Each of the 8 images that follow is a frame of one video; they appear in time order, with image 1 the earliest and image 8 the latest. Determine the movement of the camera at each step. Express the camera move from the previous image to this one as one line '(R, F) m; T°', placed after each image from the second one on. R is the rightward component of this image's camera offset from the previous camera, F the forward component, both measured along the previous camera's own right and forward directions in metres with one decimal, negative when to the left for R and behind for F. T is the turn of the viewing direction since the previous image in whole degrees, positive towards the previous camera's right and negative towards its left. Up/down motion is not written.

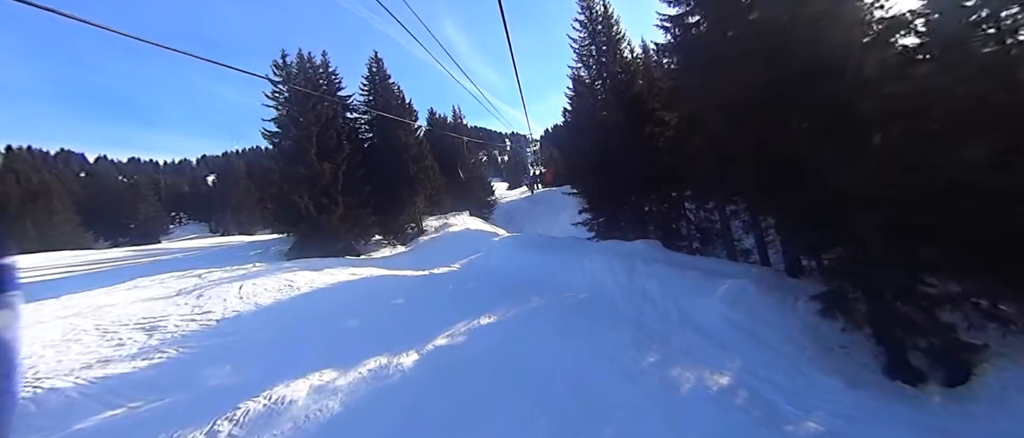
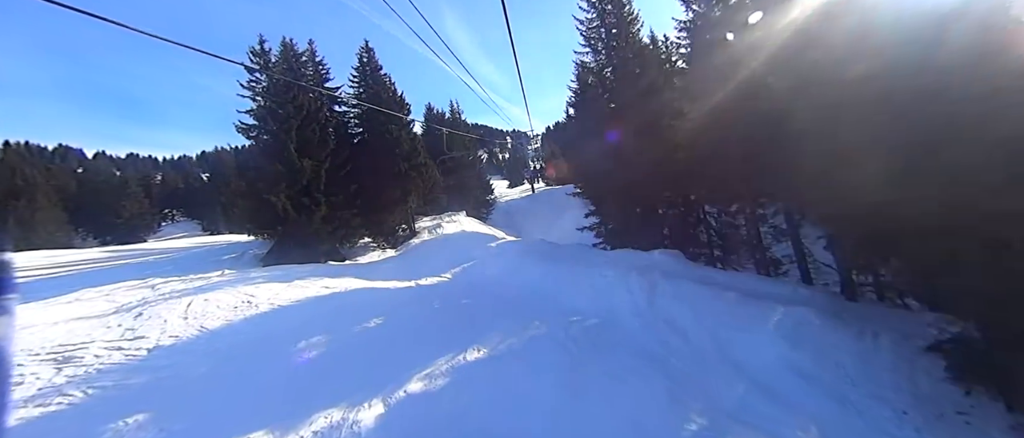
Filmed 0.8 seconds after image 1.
(+0.1, +1.3) m; 0°
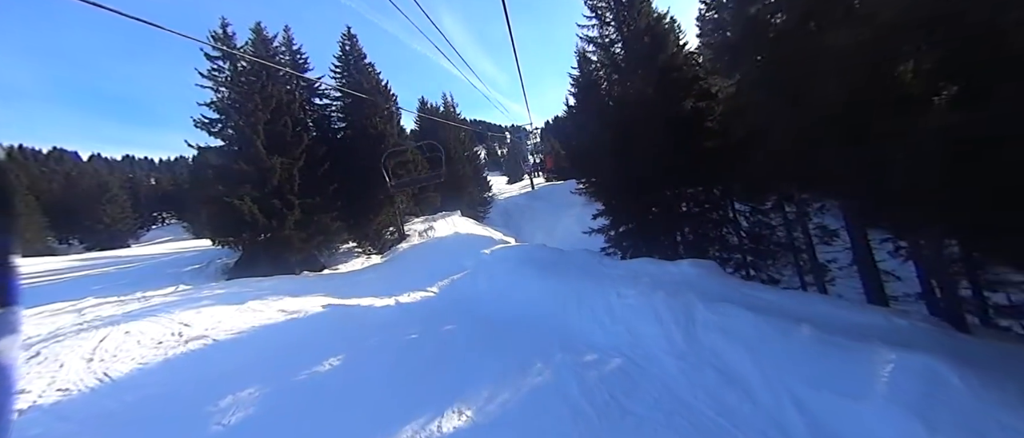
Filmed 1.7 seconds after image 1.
(+0.1, +1.6) m; 0°
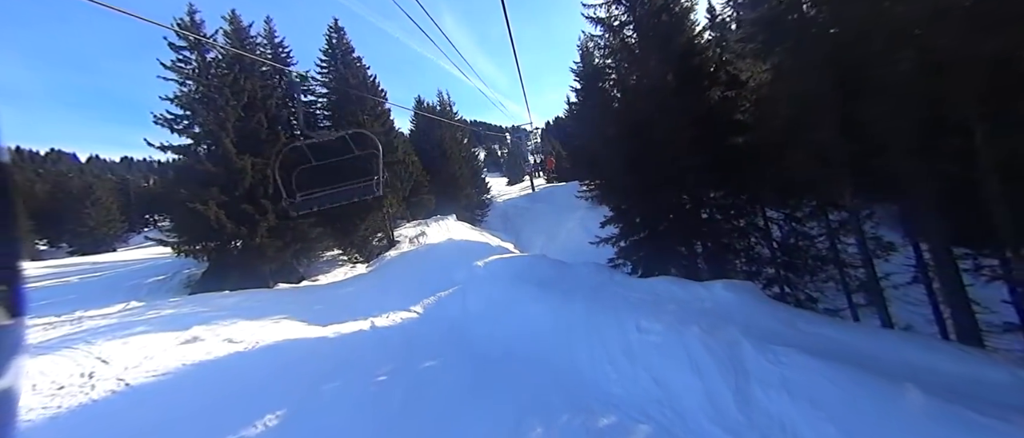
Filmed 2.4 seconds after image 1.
(+0.1, +1.2) m; 0°
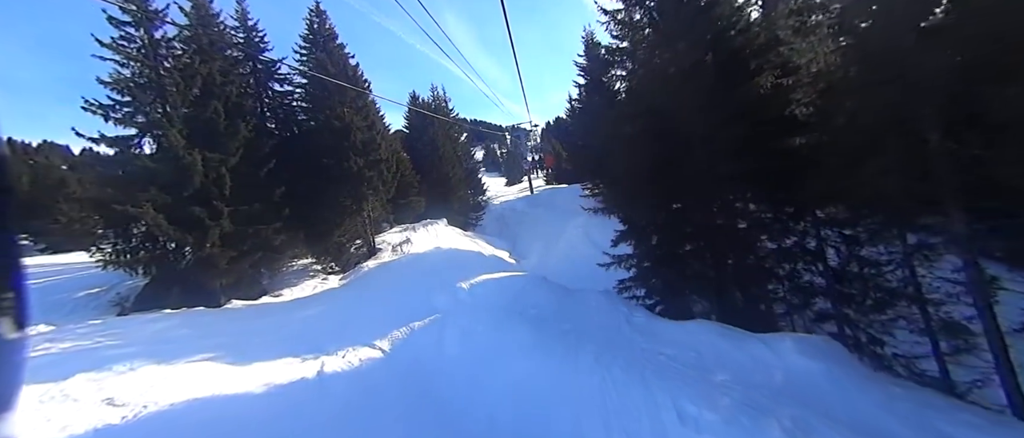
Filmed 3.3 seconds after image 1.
(+0.1, +1.6) m; 0°
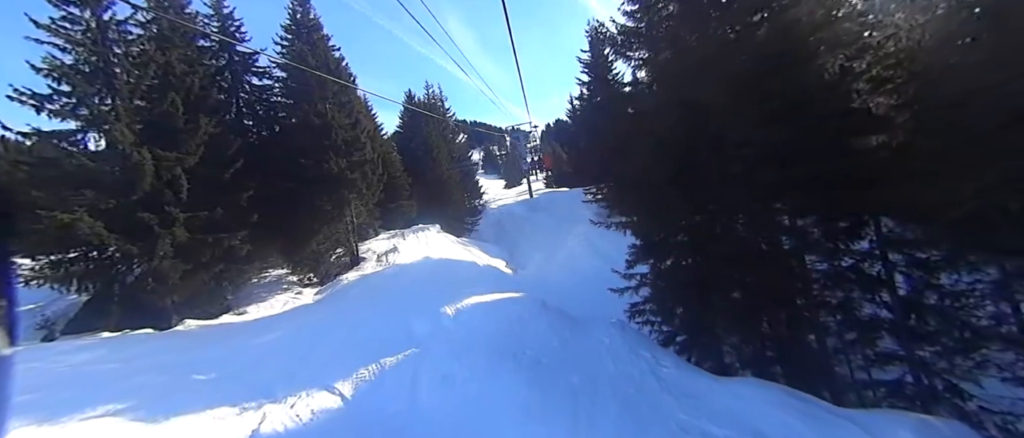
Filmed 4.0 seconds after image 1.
(+0.1, +1.2) m; 0°
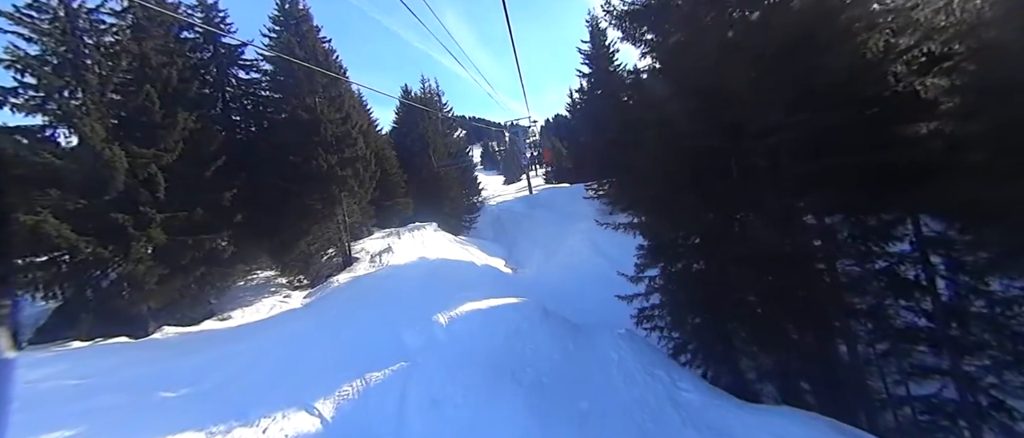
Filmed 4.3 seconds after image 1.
(0.0, +0.5) m; 0°
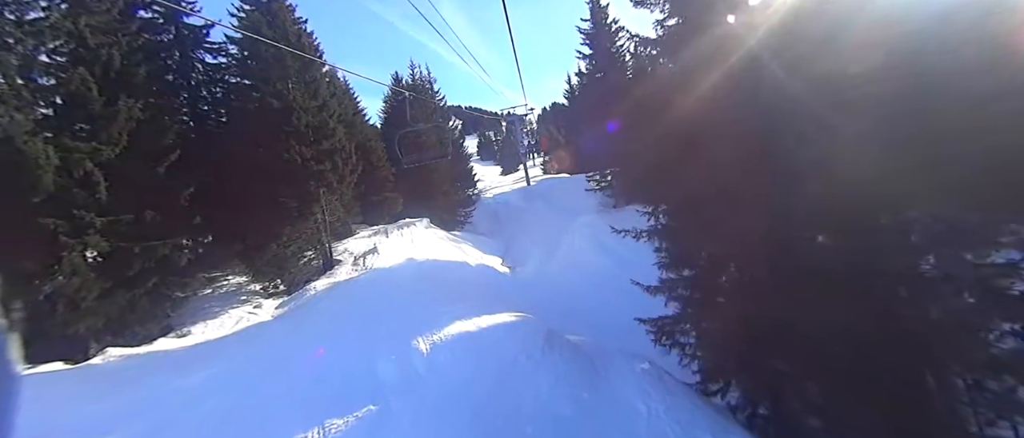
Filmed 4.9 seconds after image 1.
(+0.1, +1.1) m; 0°
